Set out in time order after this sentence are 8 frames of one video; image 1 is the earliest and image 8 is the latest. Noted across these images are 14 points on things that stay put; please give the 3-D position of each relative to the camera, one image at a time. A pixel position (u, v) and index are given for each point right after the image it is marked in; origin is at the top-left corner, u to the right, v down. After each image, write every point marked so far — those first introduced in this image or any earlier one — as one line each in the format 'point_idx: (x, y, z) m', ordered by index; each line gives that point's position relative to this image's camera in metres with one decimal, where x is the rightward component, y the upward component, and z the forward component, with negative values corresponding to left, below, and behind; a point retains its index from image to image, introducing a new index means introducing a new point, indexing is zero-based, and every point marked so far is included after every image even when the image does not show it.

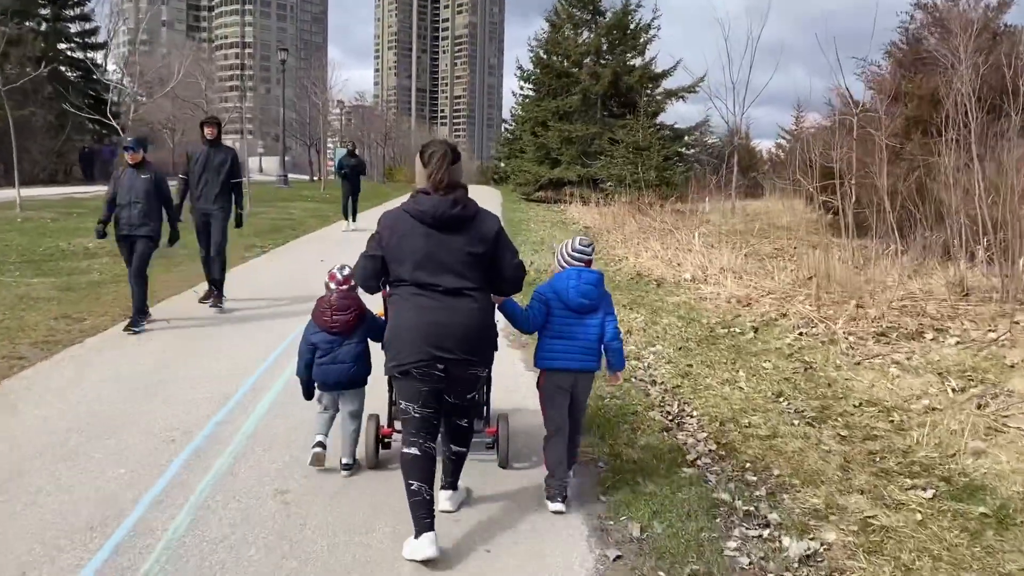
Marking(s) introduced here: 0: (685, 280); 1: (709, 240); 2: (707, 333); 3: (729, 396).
0: (+2.3, +0.1, +10.9) m
1: (+3.3, +0.8, +14.1) m
2: (+1.8, -0.4, +7.9) m
3: (+1.5, -0.8, +5.8) m
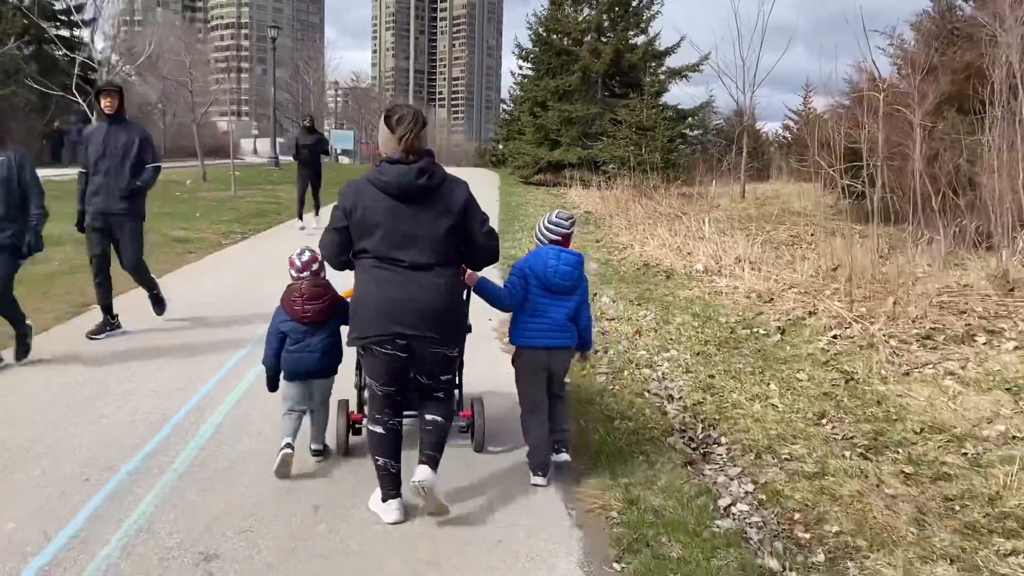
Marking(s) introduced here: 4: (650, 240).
0: (+2.2, +0.2, +10.0) m
1: (+3.3, +1.0, +13.1) m
2: (+1.8, -0.4, +7.0) m
3: (+1.5, -0.8, +4.9) m
4: (+2.1, +0.7, +12.4) m
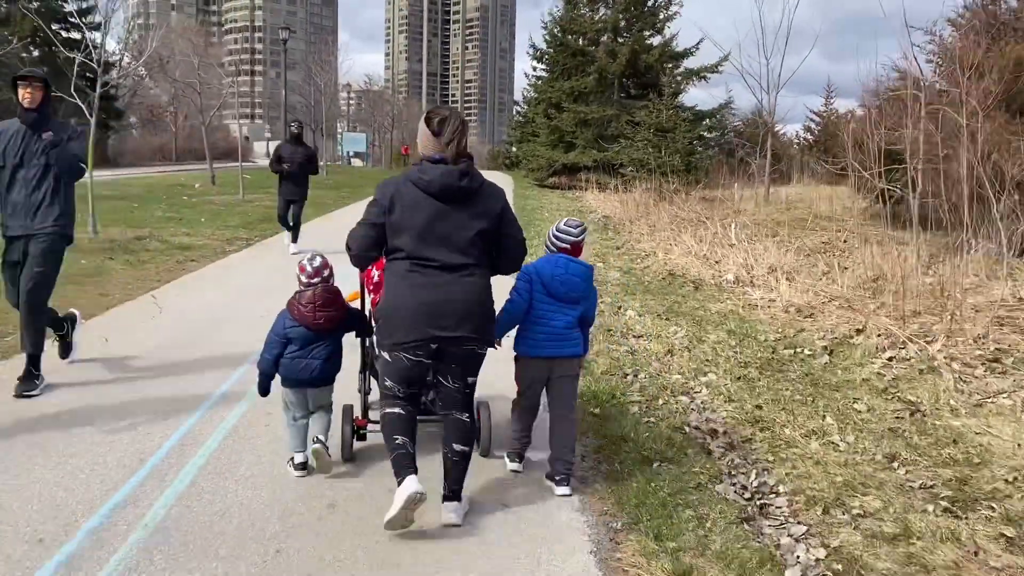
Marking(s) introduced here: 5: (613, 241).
0: (+2.4, +0.1, +9.3) m
1: (+3.5, +0.8, +12.5) m
2: (+2.0, -0.5, +6.3) m
3: (+1.6, -0.9, +4.3) m
4: (+2.3, +0.6, +11.7) m
5: (+1.6, +0.8, +13.4) m
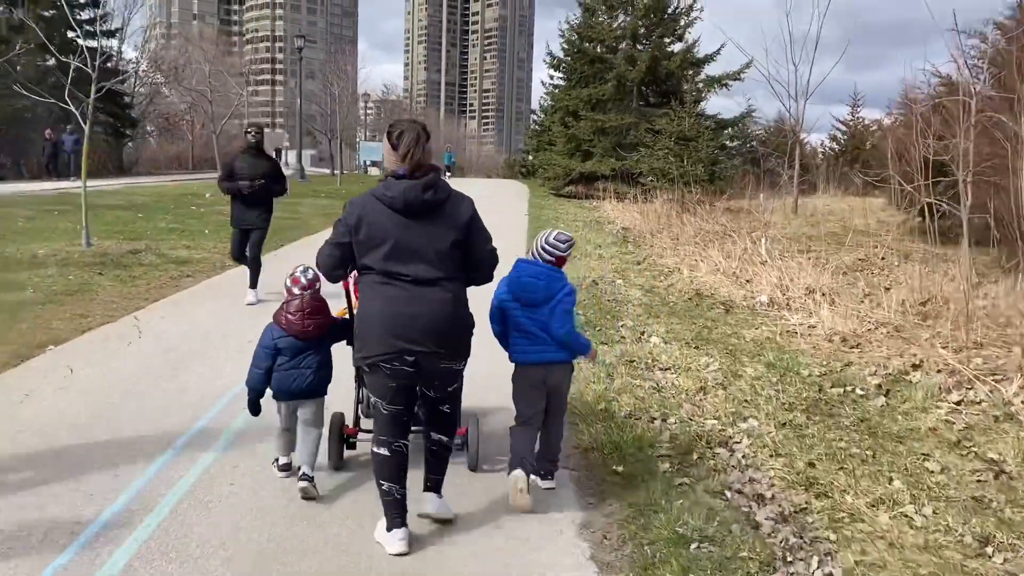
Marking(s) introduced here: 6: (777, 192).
0: (+2.6, -0.2, +8.6) m
1: (+3.7, +0.6, +11.7) m
2: (+2.0, -0.7, +5.6) m
3: (+1.6, -1.1, +3.5) m
4: (+2.5, +0.3, +10.9) m
5: (+1.9, +0.5, +12.6) m
6: (+6.1, +2.2, +19.2) m
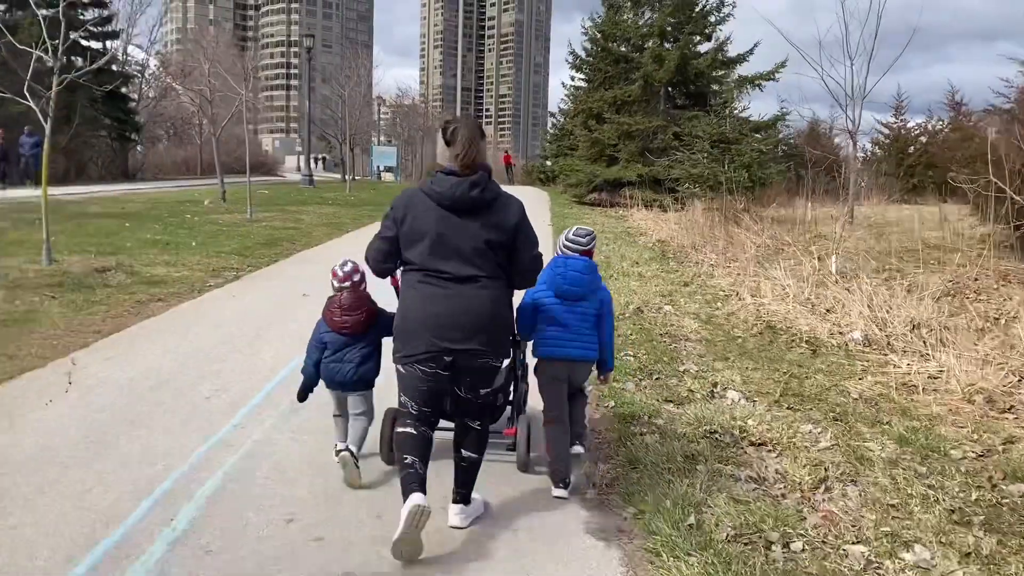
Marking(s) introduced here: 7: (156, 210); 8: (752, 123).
0: (+2.8, -0.4, +6.9) m
1: (+4.1, +0.3, +10.0) m
2: (+2.2, -1.0, +3.9) m
3: (+1.8, -1.3, +1.8) m
4: (+2.8, 0.0, +9.3) m
5: (+2.2, +0.2, +11.0) m
6: (+6.6, +1.9, +17.5) m
7: (-8.5, +1.9, +19.8) m
8: (+5.4, +3.8, +19.2) m
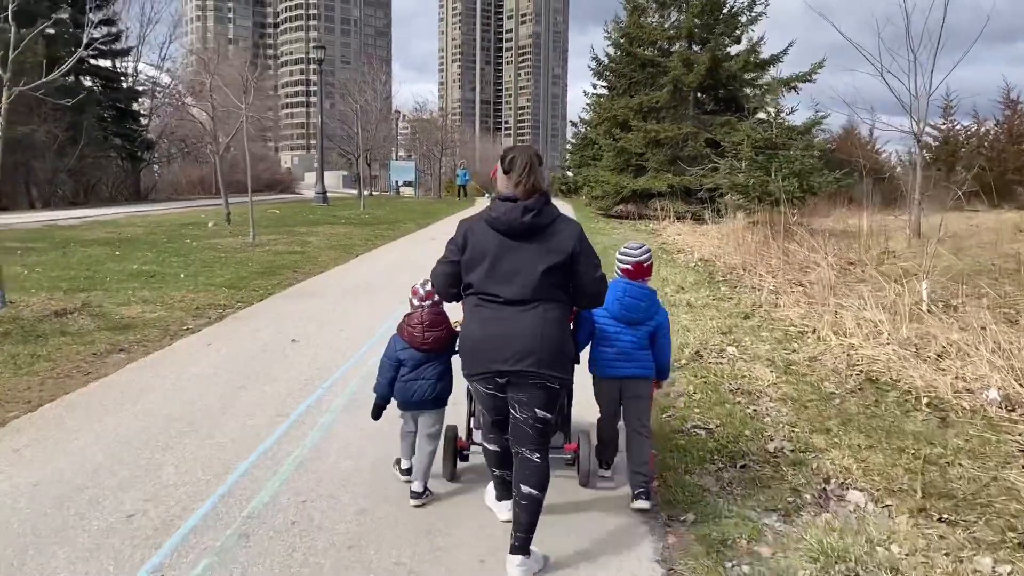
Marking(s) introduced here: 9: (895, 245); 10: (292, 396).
0: (+3.0, -0.7, +5.3) m
1: (+4.3, 0.0, +8.3) m
2: (+2.4, -1.2, +2.3) m
3: (+1.9, -1.5, +0.3) m
4: (+3.0, -0.3, +7.7) m
5: (+2.5, -0.2, +9.4) m
6: (+7.0, +1.5, +15.8) m
7: (-8.0, +1.2, +18.6) m
8: (+5.9, +3.4, +17.6) m
9: (+5.8, +0.7, +12.6) m
10: (-1.6, -0.8, +5.9) m
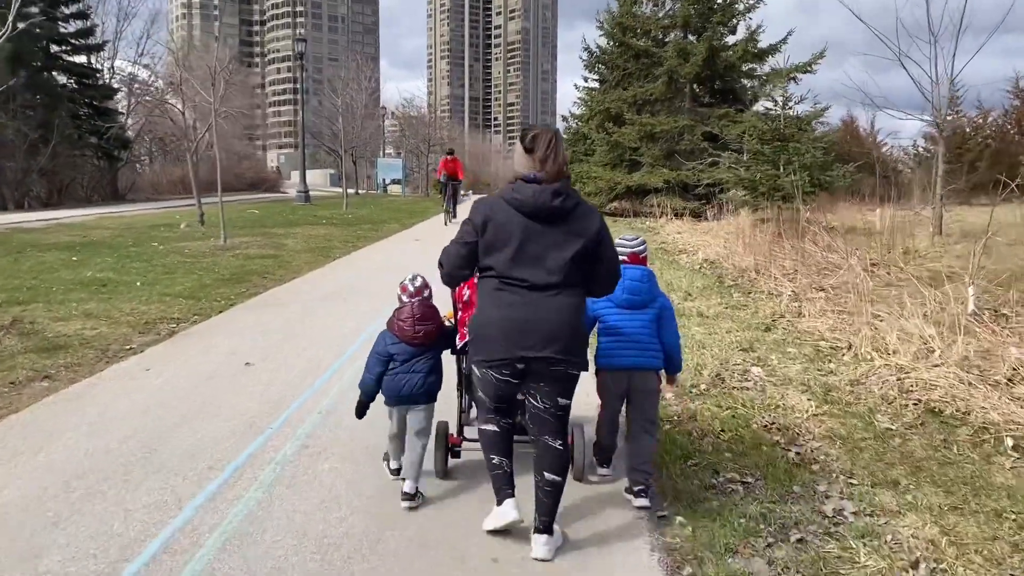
0: (+3.0, -0.8, +4.3) m
1: (+4.3, -0.1, +7.4) m
2: (+2.4, -1.3, +1.3) m
3: (+1.9, -1.6, -0.8) m
4: (+3.0, -0.4, +6.7) m
5: (+2.4, -0.2, +8.4) m
6: (+6.8, +1.5, +14.9) m
7: (-8.2, +1.1, +17.4) m
8: (+5.7, +3.4, +16.6) m
9: (+5.7, +0.7, +11.6) m
10: (-1.6, -0.9, +4.9) m
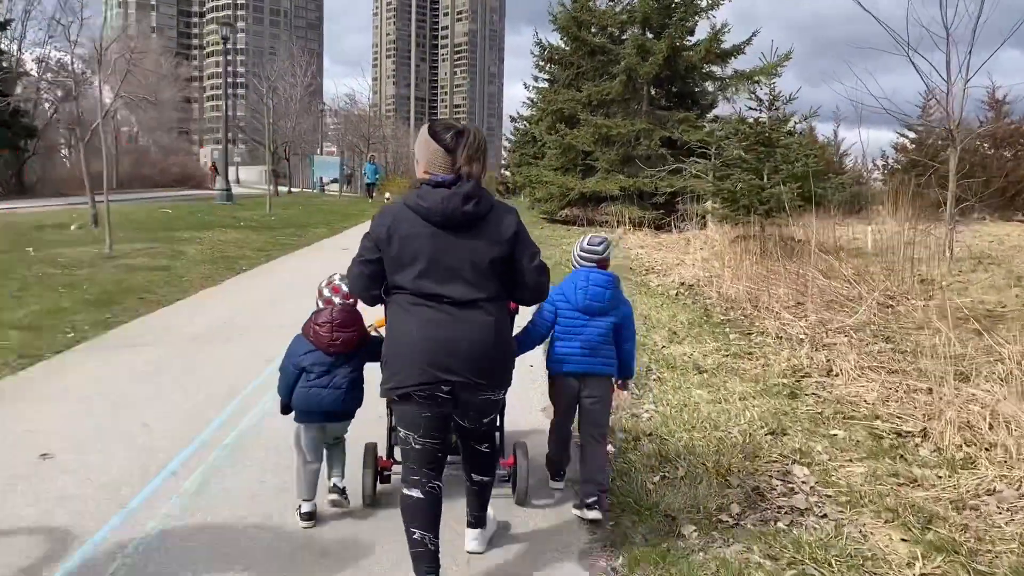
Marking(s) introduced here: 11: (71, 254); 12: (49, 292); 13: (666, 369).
0: (+2.8, -1.2, +2.4) m
1: (+3.8, -0.5, +5.5) m
2: (+2.3, -1.7, -0.6) m
3: (+2.0, -2.0, -2.7) m
4: (+2.6, -0.7, +4.8) m
5: (+1.9, -0.6, +6.4) m
6: (+5.9, +1.1, +13.2) m
7: (-9.2, +0.9, +14.8) m
8: (+4.7, +3.0, +14.9) m
9: (+5.0, +0.2, +9.9) m
10: (-1.9, -1.2, +2.6) m
11: (-6.8, +0.5, +13.0) m
12: (-5.3, 0.0, +9.6) m
13: (+1.2, -0.6, +6.0) m
